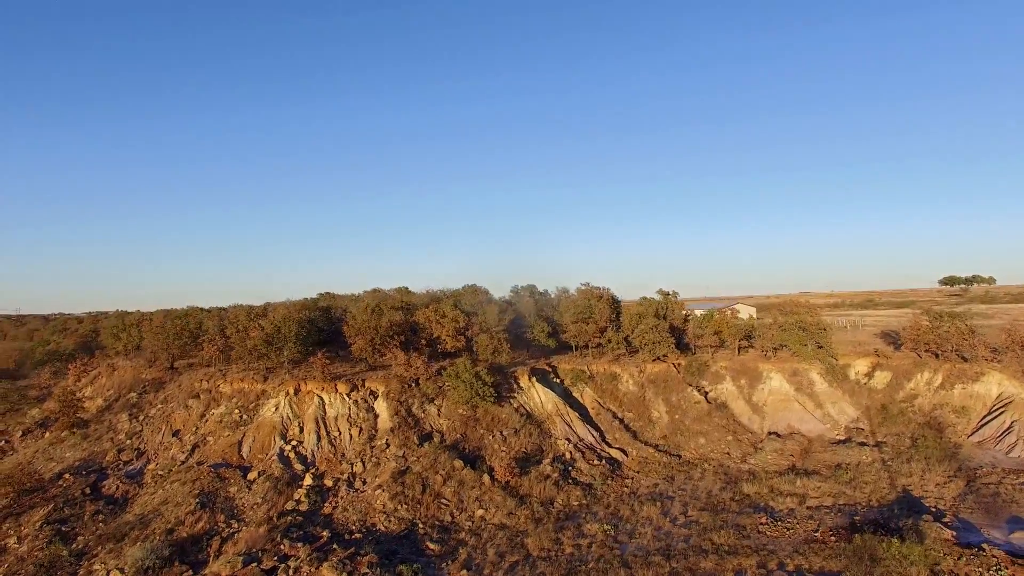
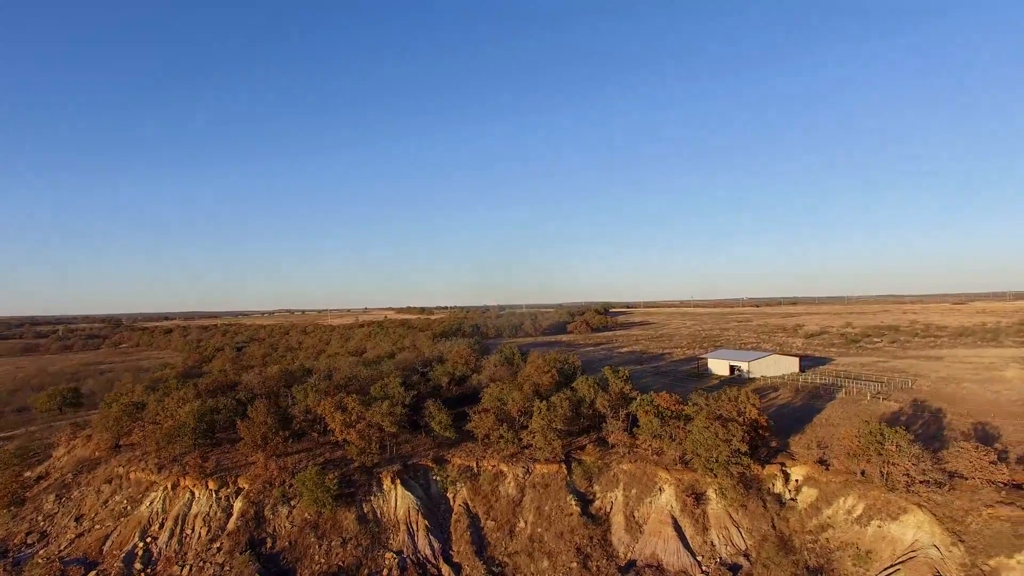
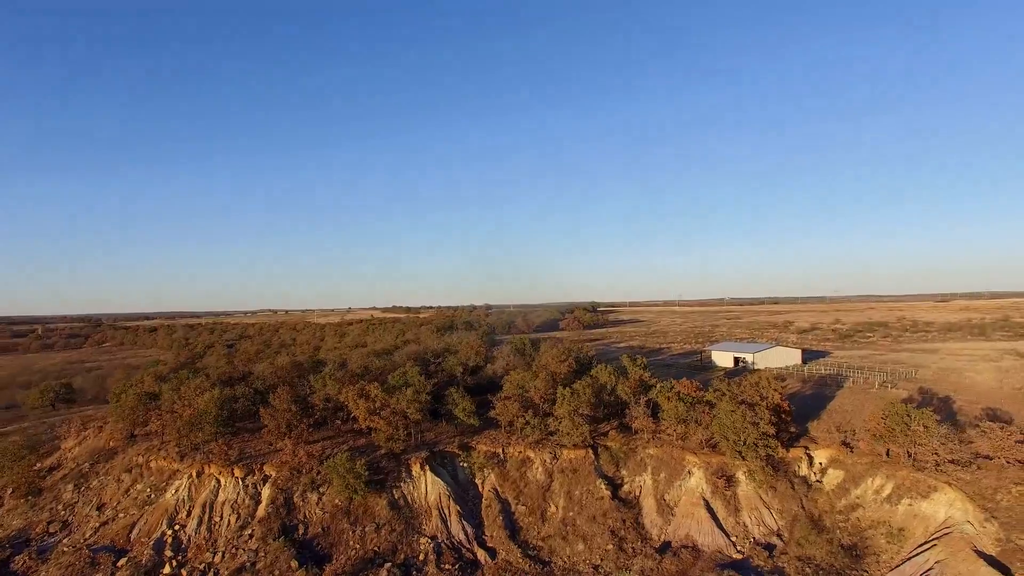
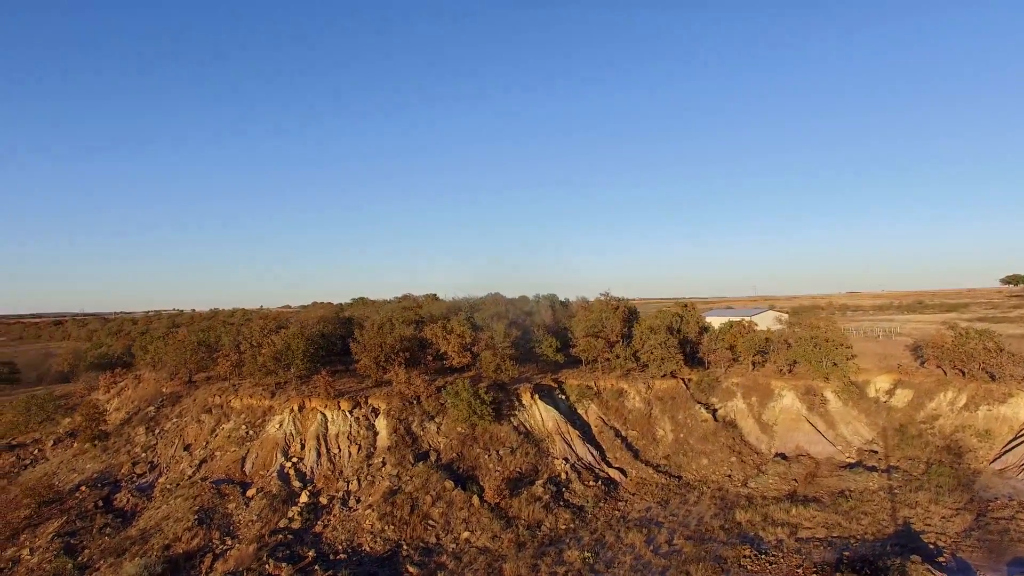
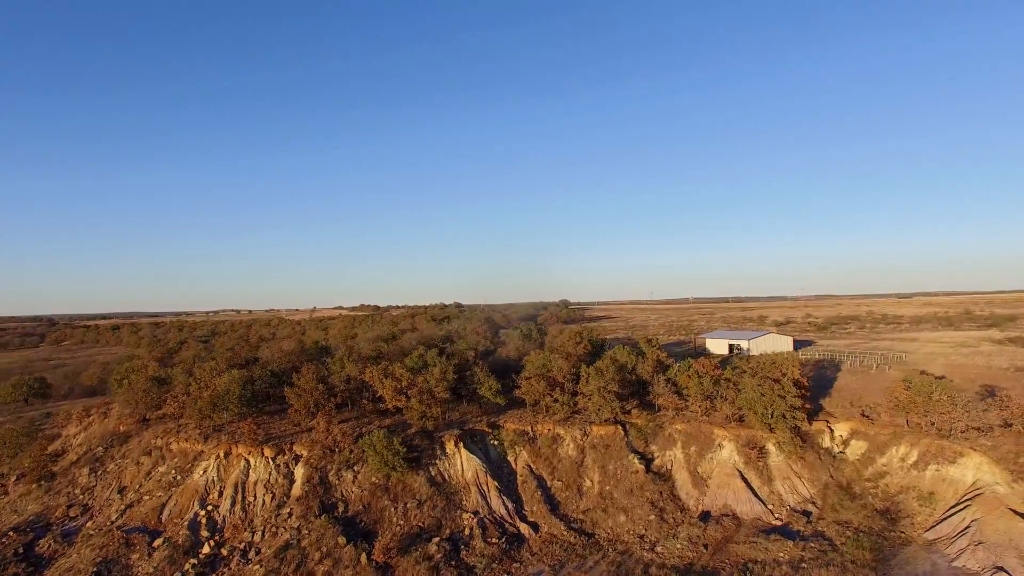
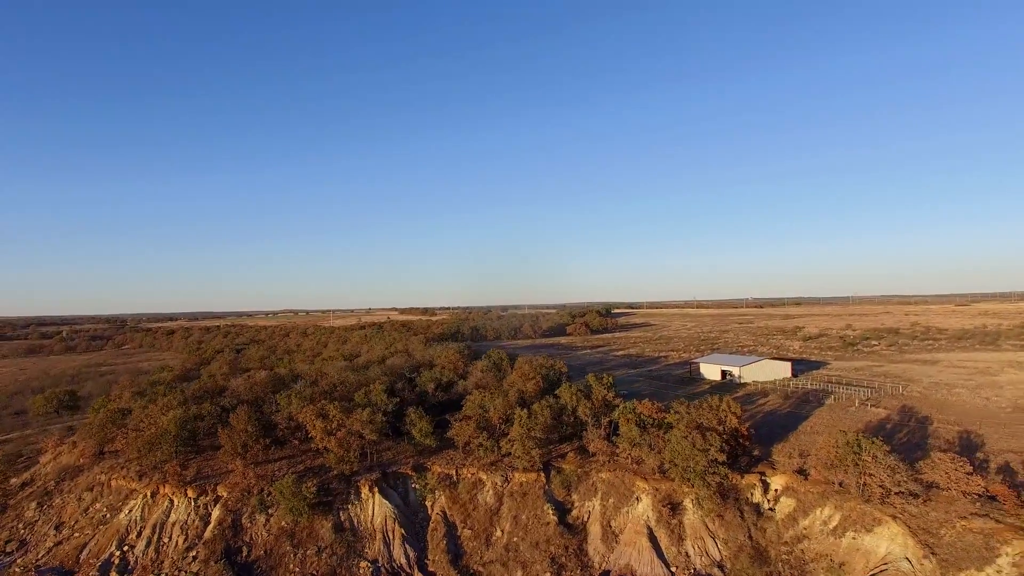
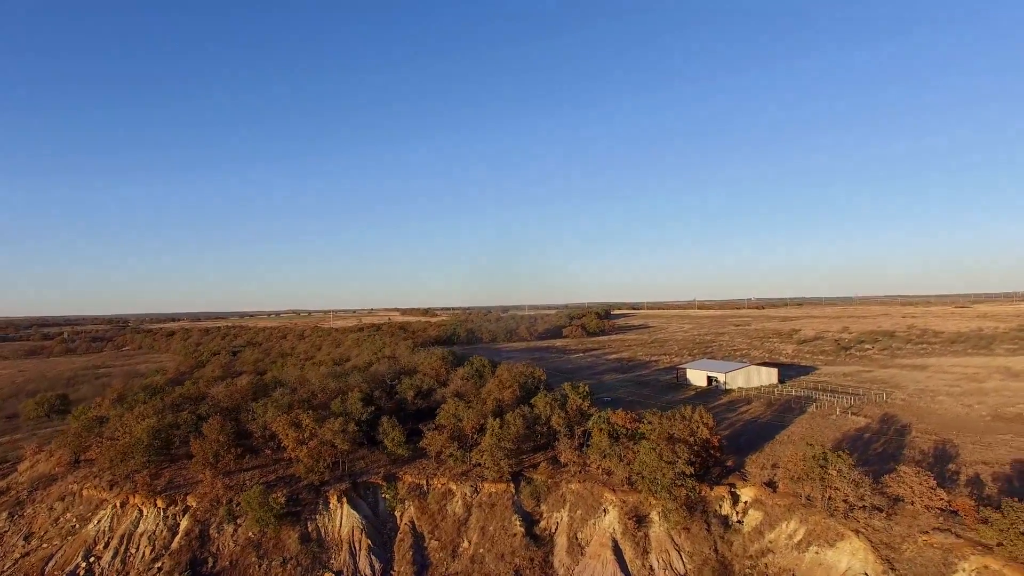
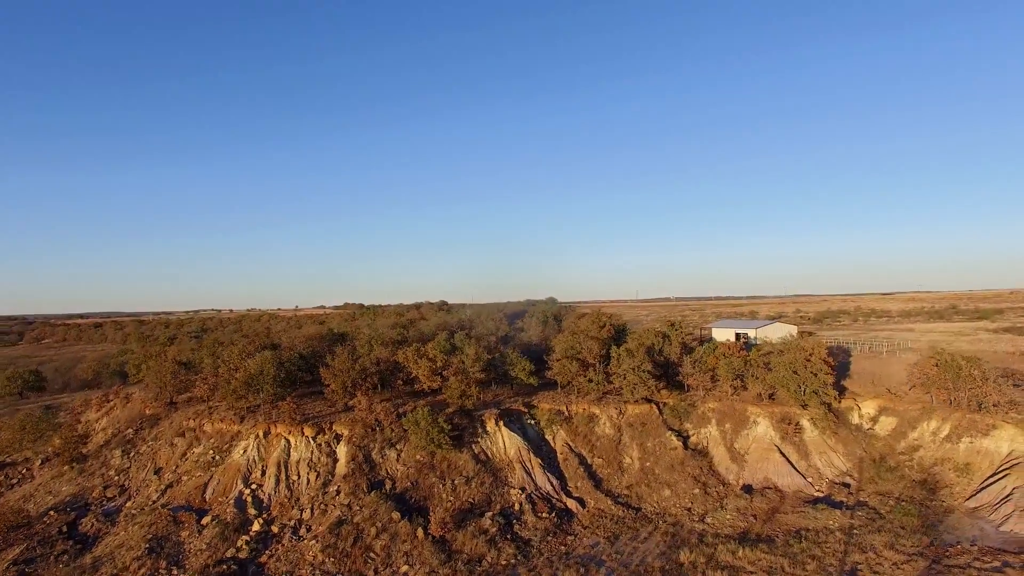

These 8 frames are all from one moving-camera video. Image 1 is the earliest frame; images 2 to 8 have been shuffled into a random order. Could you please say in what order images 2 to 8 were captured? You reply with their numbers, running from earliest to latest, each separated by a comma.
4, 8, 5, 3, 2, 6, 7
